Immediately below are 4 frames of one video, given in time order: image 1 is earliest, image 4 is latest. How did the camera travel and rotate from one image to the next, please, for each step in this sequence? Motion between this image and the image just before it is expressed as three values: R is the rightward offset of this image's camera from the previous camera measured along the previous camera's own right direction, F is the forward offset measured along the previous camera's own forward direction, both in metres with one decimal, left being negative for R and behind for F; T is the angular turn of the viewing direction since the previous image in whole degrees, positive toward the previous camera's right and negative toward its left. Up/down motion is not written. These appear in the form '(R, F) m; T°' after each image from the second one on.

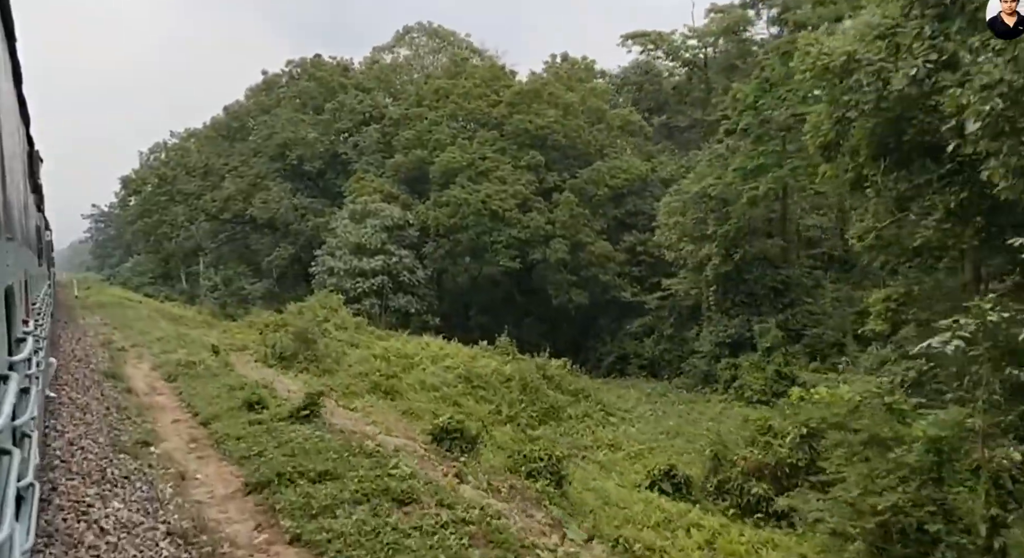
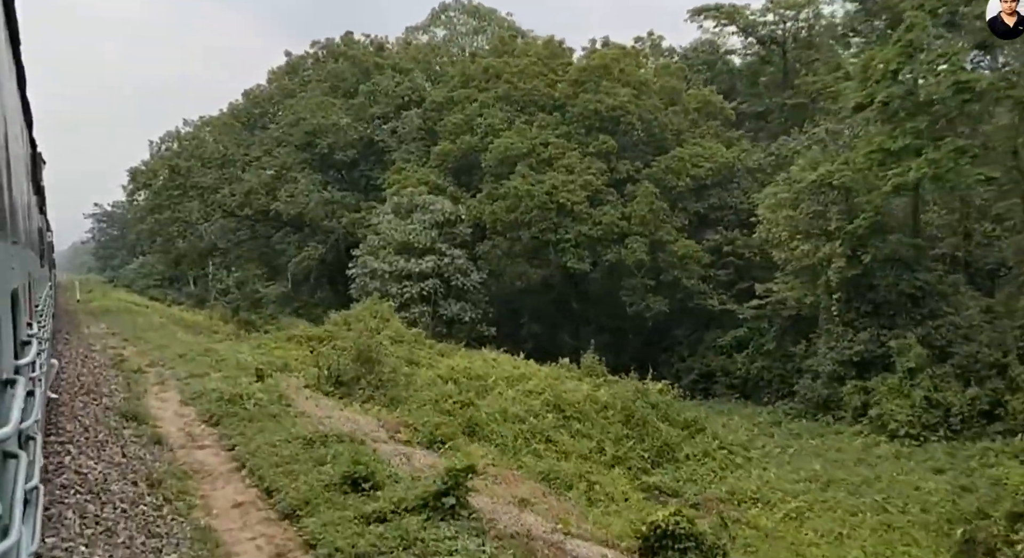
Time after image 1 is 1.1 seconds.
(-1.7, +2.9) m; 0°
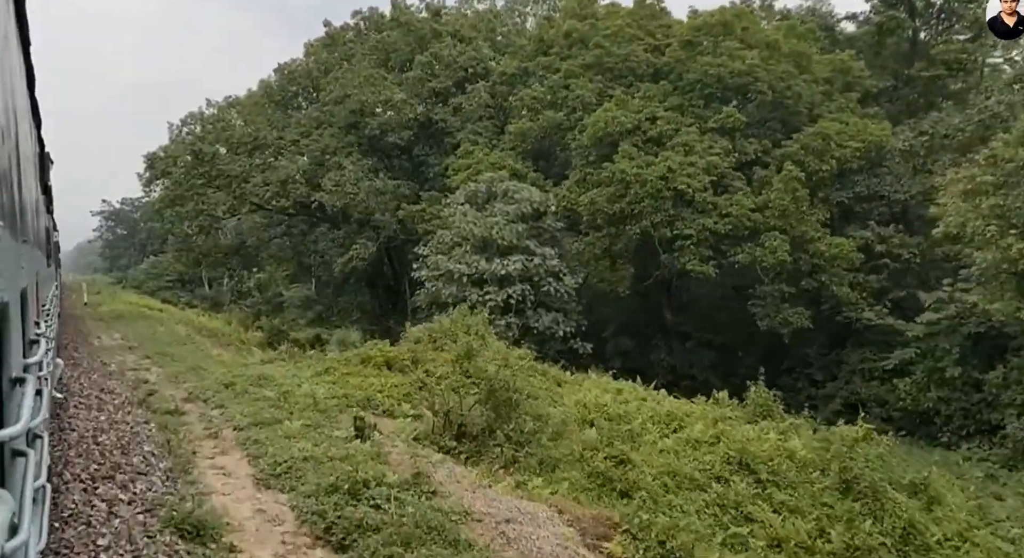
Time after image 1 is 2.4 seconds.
(-2.1, +3.6) m; 0°
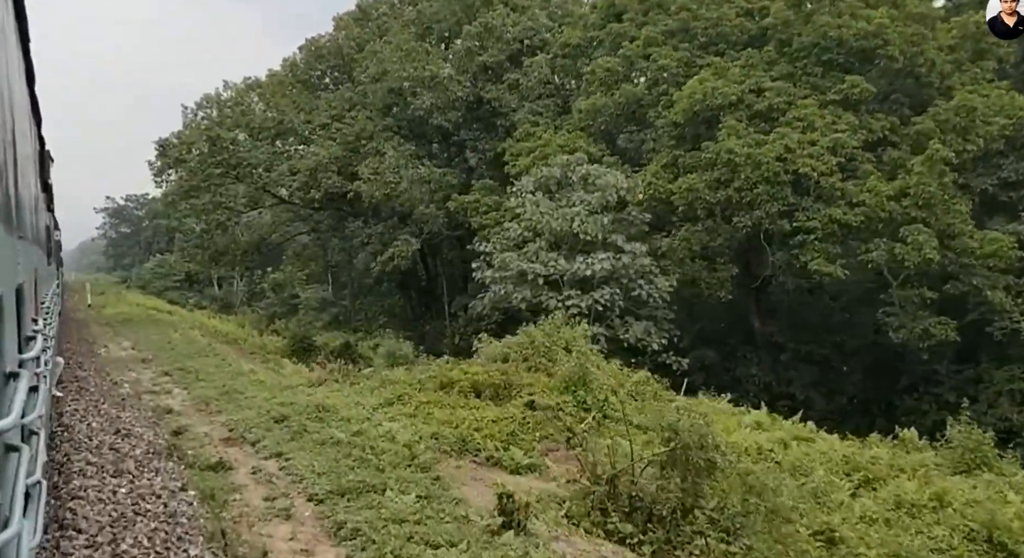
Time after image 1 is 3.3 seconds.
(-1.5, +2.6) m; 0°
